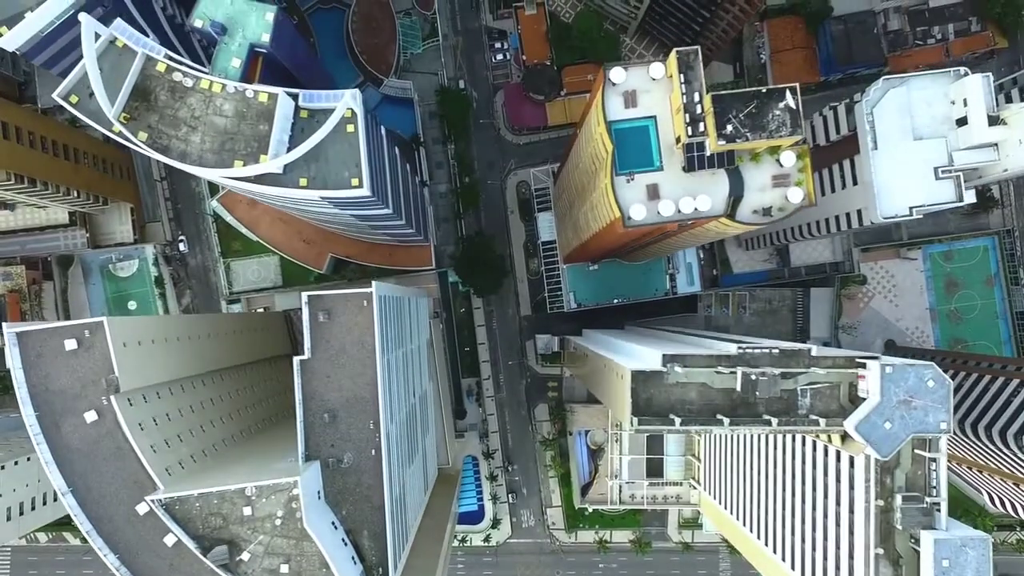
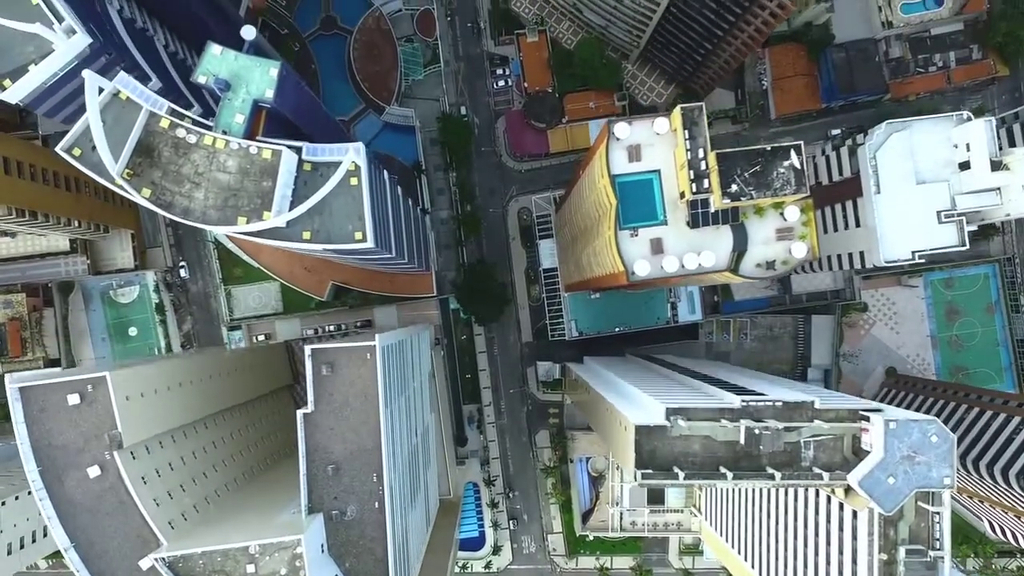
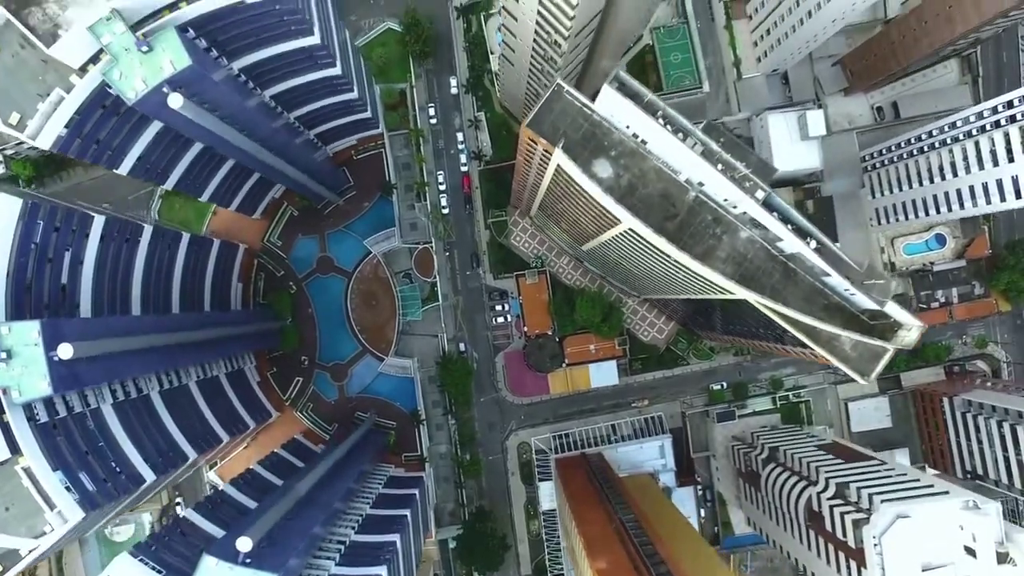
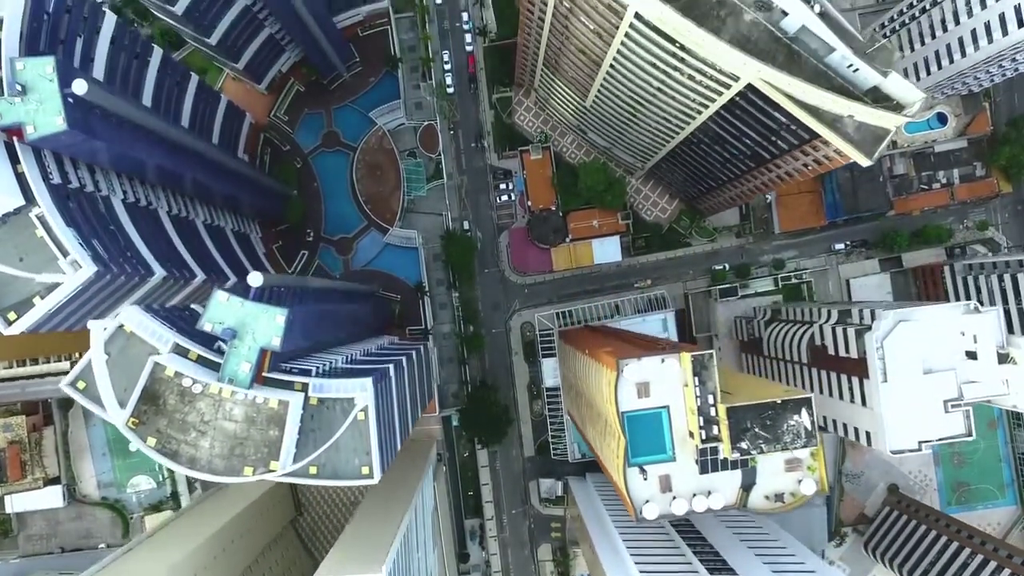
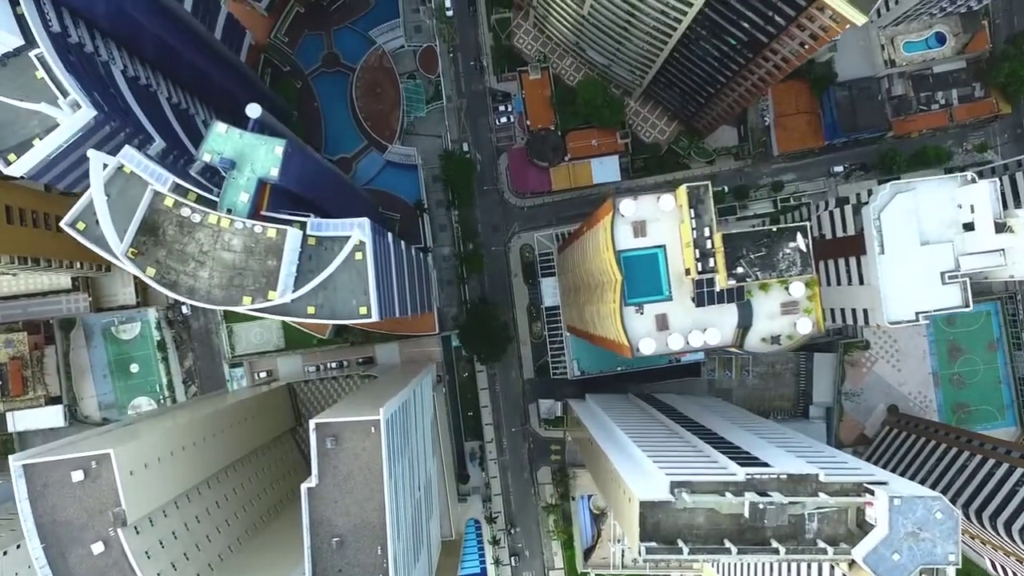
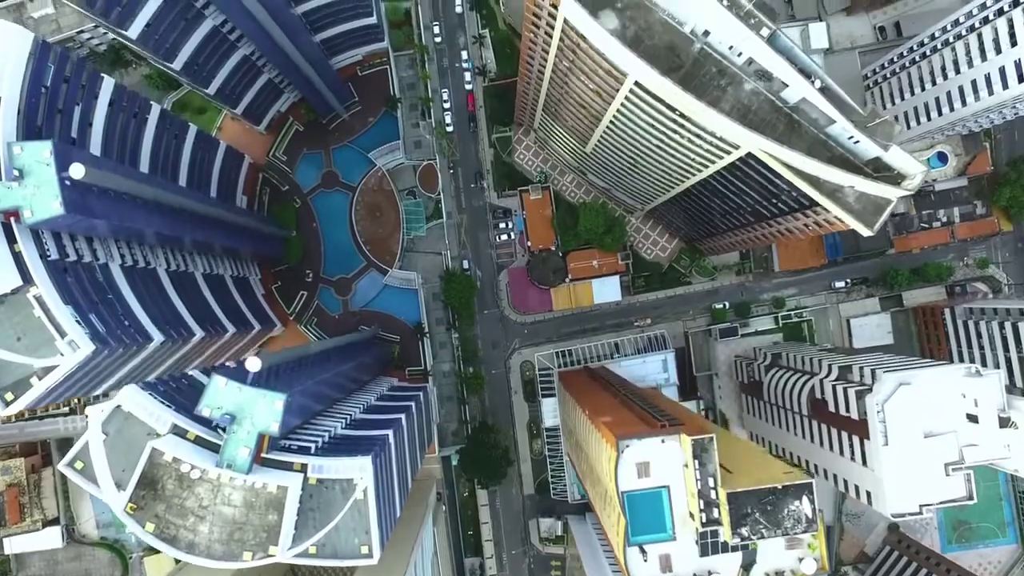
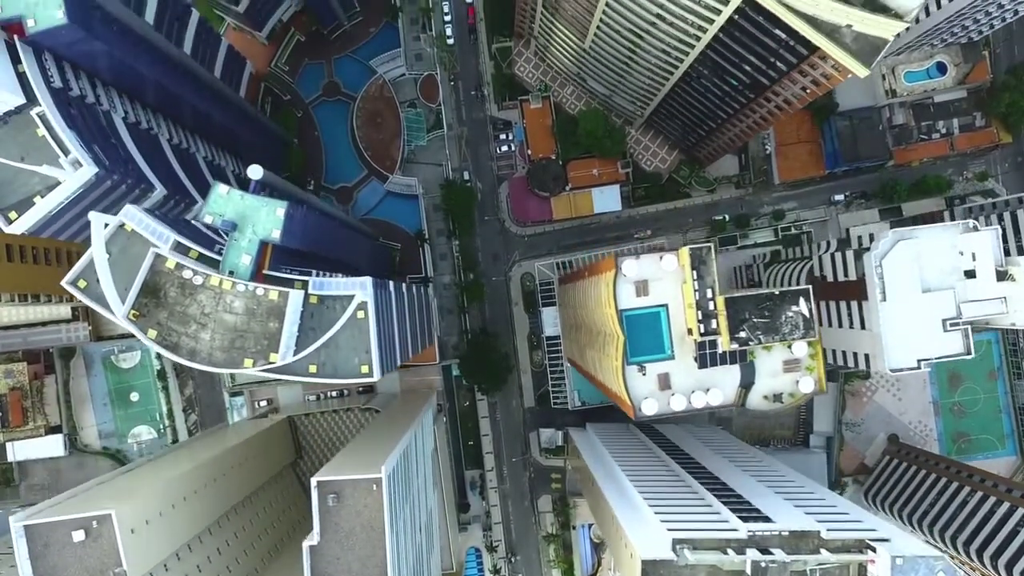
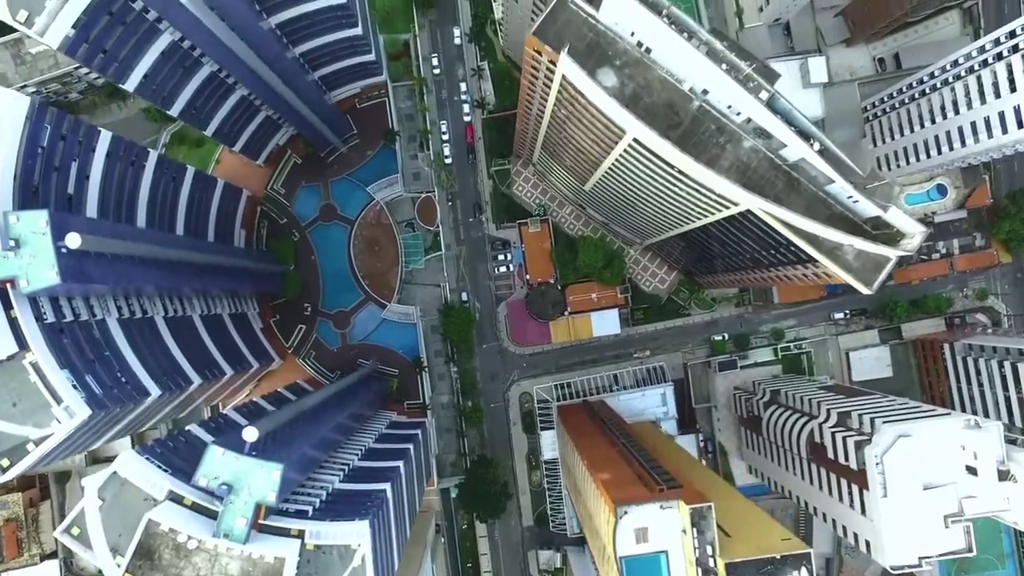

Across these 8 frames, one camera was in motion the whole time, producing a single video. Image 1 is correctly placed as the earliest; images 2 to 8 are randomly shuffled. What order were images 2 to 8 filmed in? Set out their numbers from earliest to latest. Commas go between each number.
2, 5, 7, 4, 6, 8, 3
